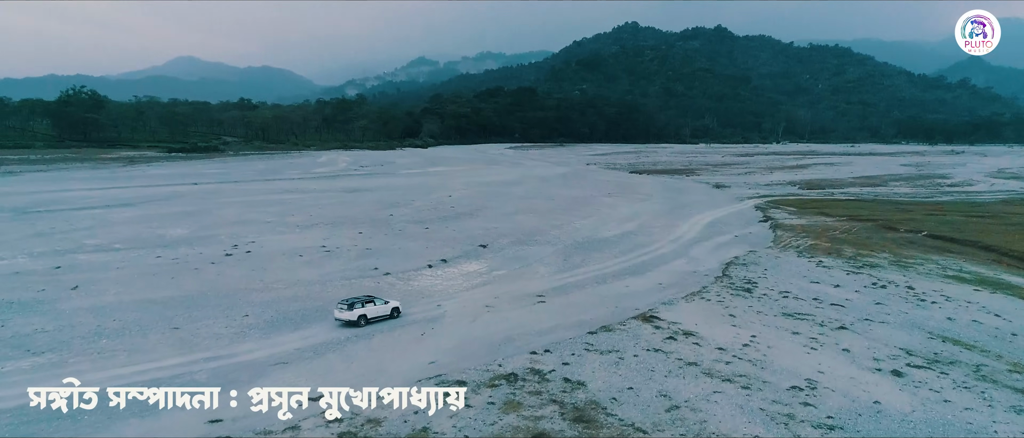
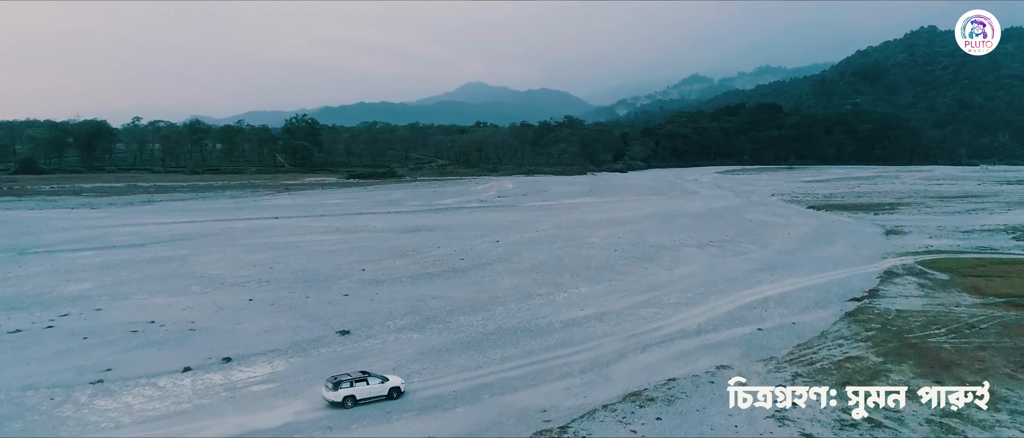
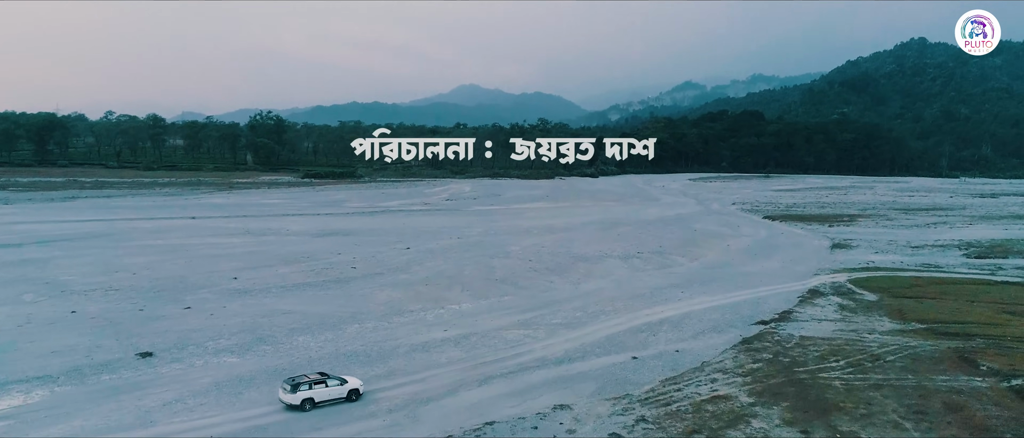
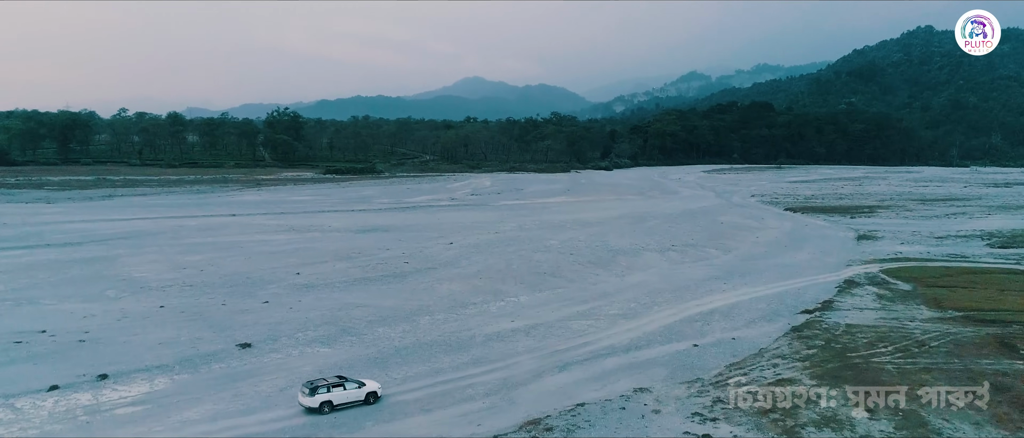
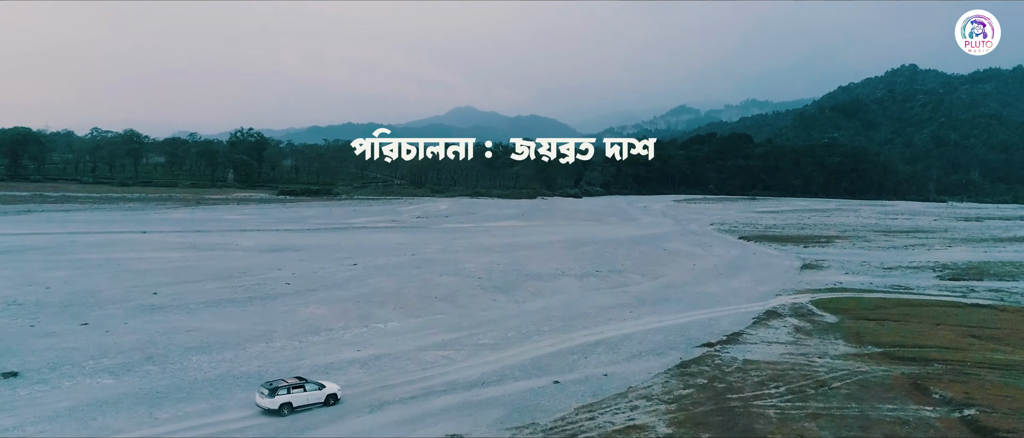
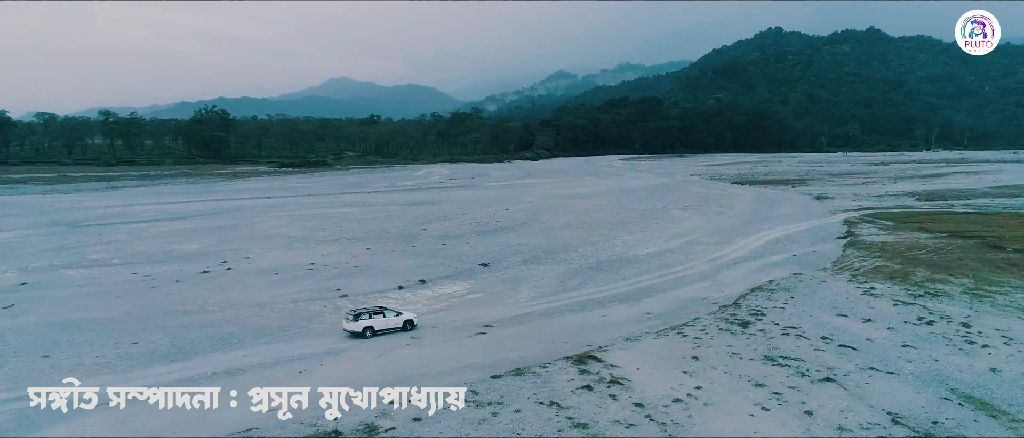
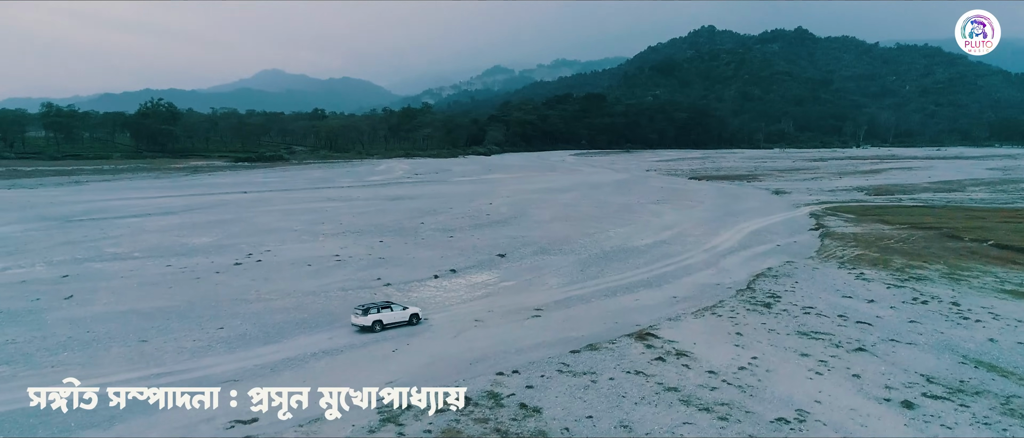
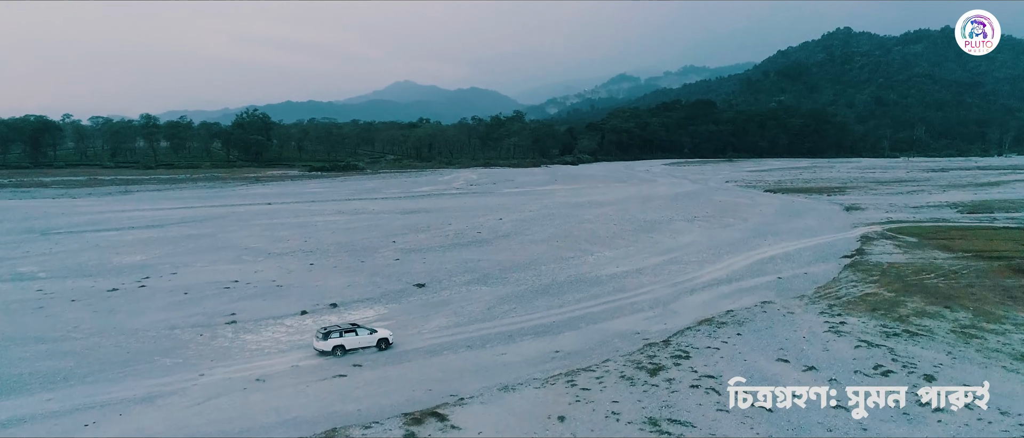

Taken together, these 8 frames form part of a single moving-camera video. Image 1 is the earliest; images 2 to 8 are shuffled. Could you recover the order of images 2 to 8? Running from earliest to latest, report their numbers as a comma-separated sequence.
7, 6, 8, 2, 4, 3, 5
